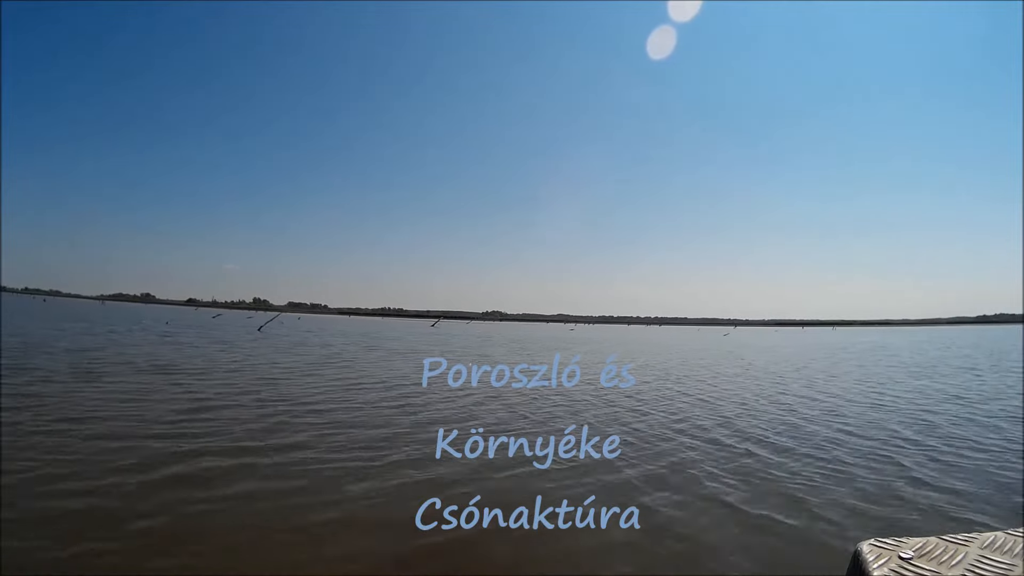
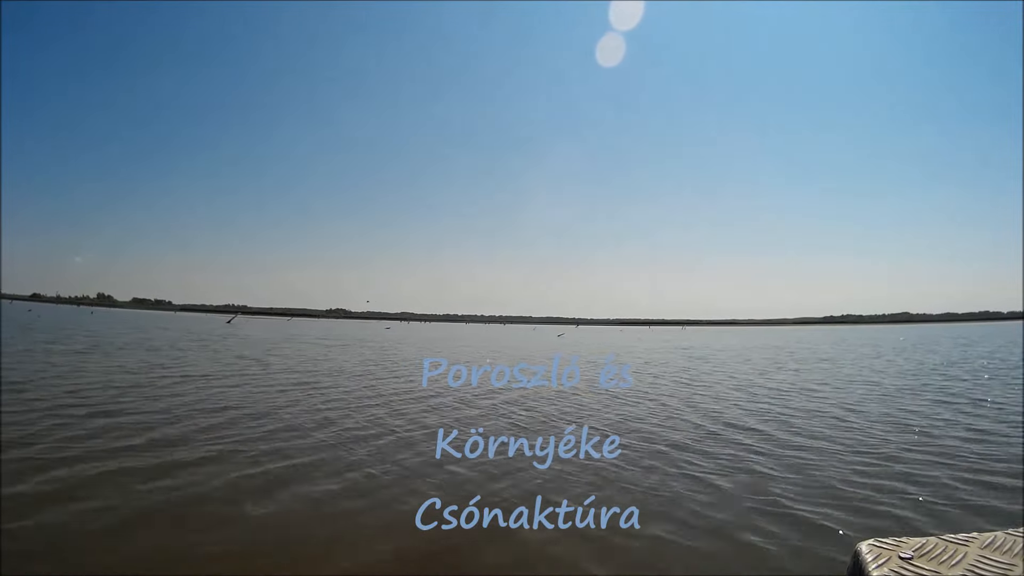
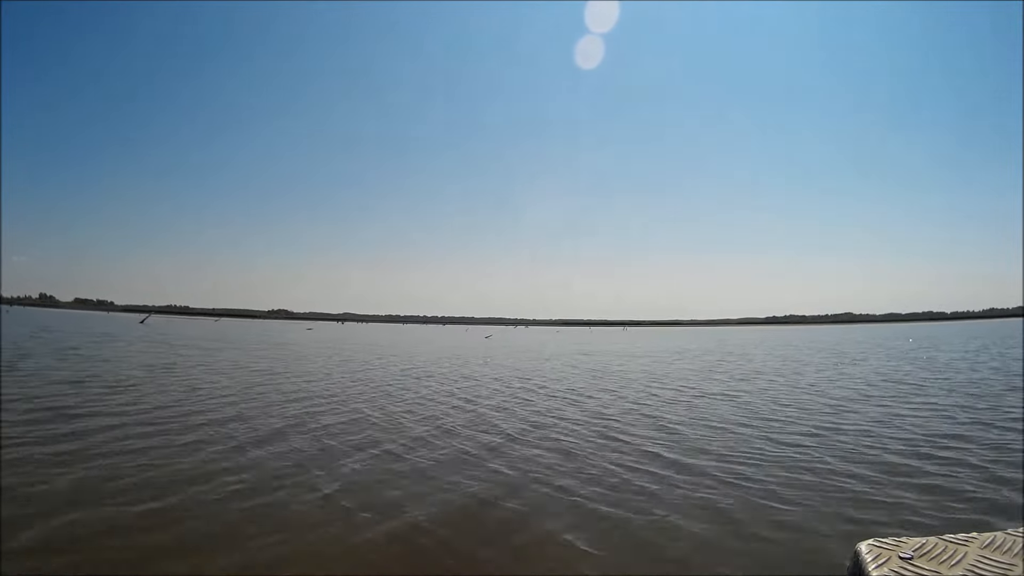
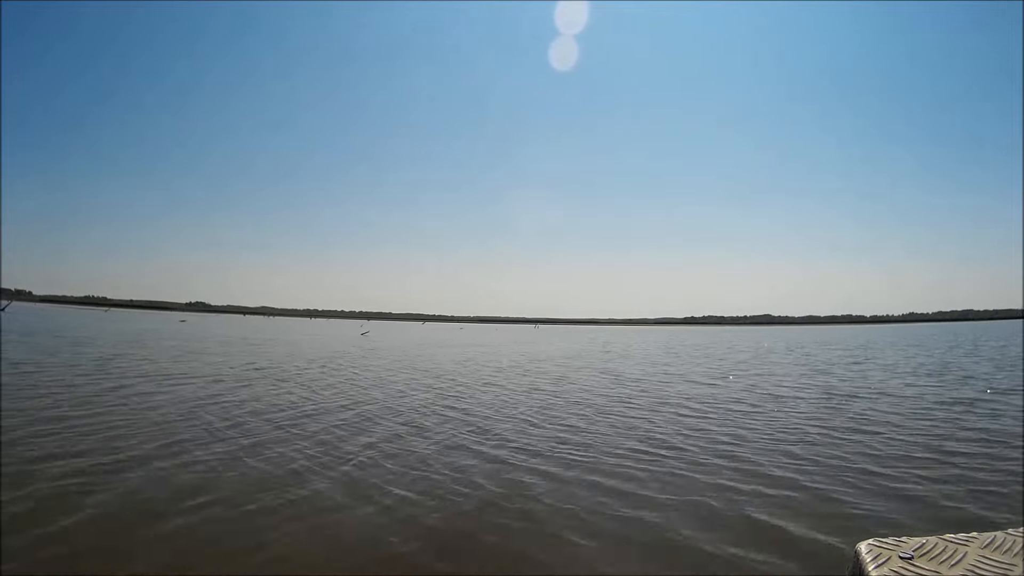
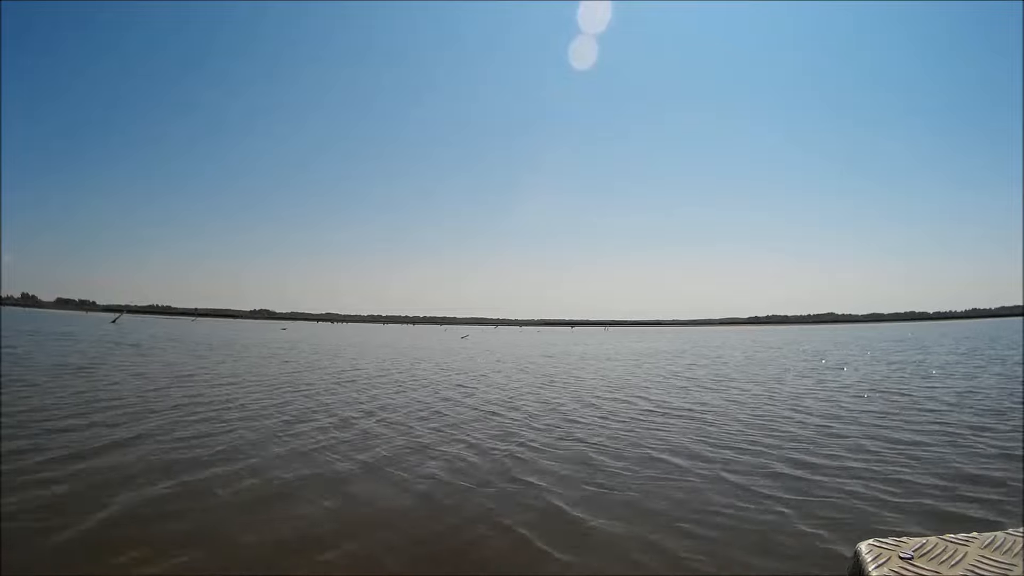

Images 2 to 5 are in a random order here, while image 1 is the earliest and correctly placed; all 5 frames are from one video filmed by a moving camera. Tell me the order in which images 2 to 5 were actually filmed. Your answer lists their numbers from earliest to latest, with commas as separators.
2, 3, 5, 4
